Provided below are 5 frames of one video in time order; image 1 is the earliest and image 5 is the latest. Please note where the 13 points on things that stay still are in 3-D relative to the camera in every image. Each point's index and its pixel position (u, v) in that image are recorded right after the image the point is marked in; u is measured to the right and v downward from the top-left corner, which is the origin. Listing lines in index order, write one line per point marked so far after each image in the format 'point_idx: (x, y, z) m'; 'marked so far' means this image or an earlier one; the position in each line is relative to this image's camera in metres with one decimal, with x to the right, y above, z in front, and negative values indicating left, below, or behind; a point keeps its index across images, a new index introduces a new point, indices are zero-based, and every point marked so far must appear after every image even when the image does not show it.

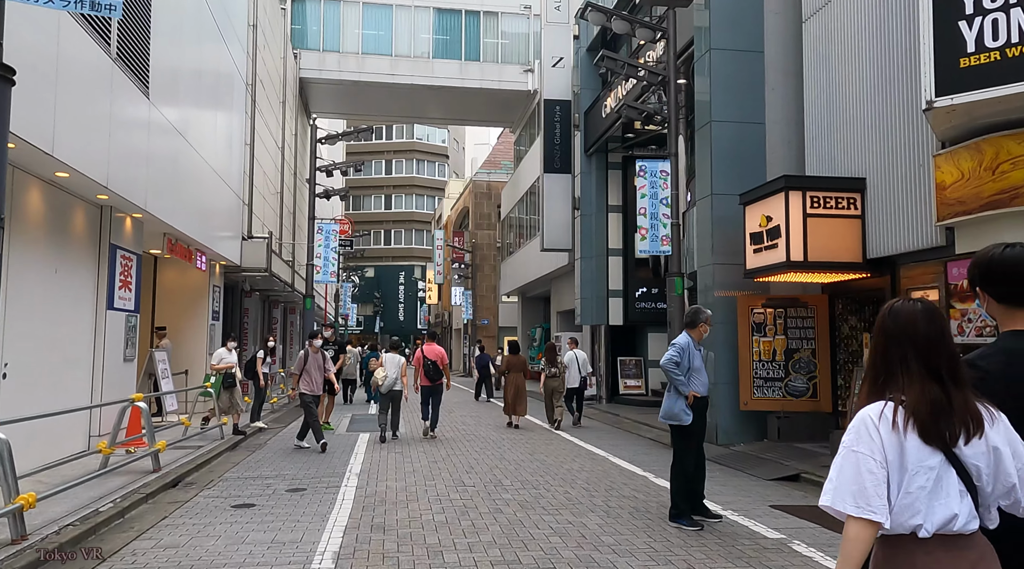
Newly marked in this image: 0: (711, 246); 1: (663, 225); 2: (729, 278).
0: (+3.6, +0.7, +13.5) m
1: (+2.8, +1.1, +13.8) m
2: (+3.9, +0.1, +13.4) m
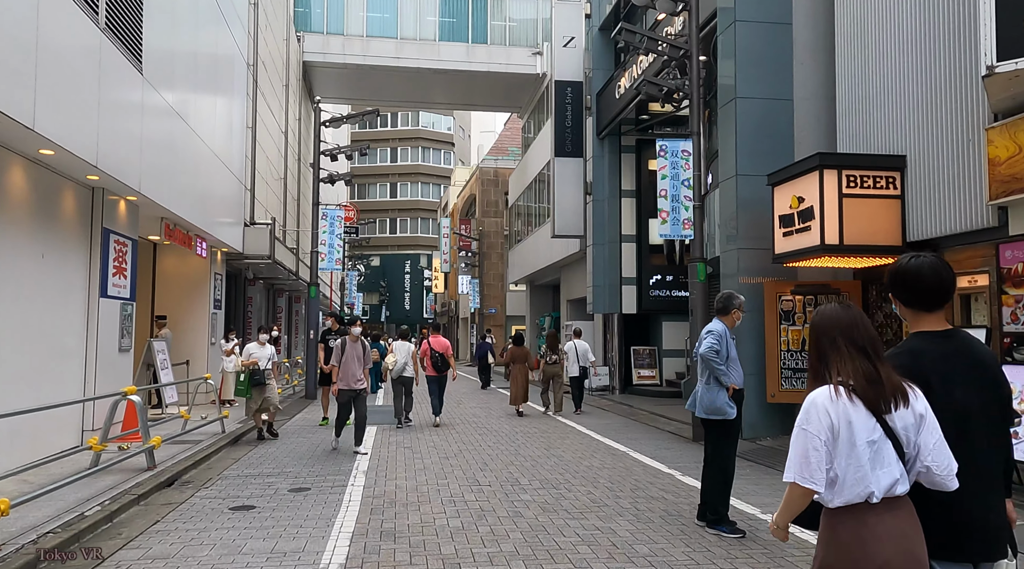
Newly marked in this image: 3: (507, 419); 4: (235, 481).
0: (+3.8, +1.0, +12.8) m
1: (+3.0, +1.4, +13.1) m
2: (+4.1, +0.3, +12.7) m
3: (-0.1, -2.9, +16.7) m
4: (-3.3, -2.3, +8.9) m
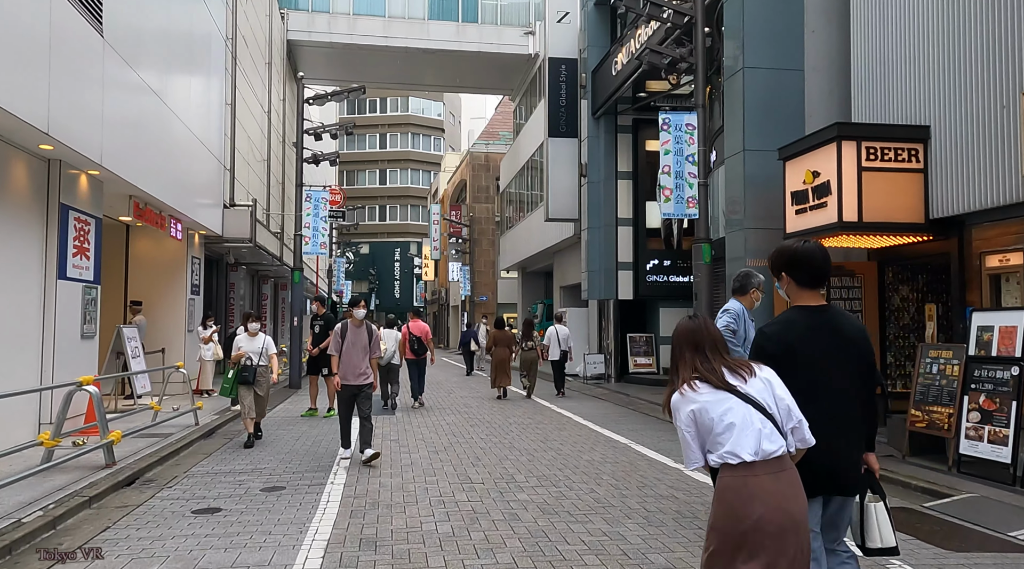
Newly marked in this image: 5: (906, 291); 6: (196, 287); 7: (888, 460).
0: (+3.7, +1.3, +12.1) m
1: (+2.9, +1.7, +12.3) m
2: (+4.0, +0.6, +12.0) m
3: (-0.3, -2.6, +15.9) m
4: (-3.3, -2.1, +8.1) m
5: (+5.8, -0.1, +11.1) m
6: (-7.6, -0.1, +17.9) m
7: (+4.4, -2.1, +8.9) m
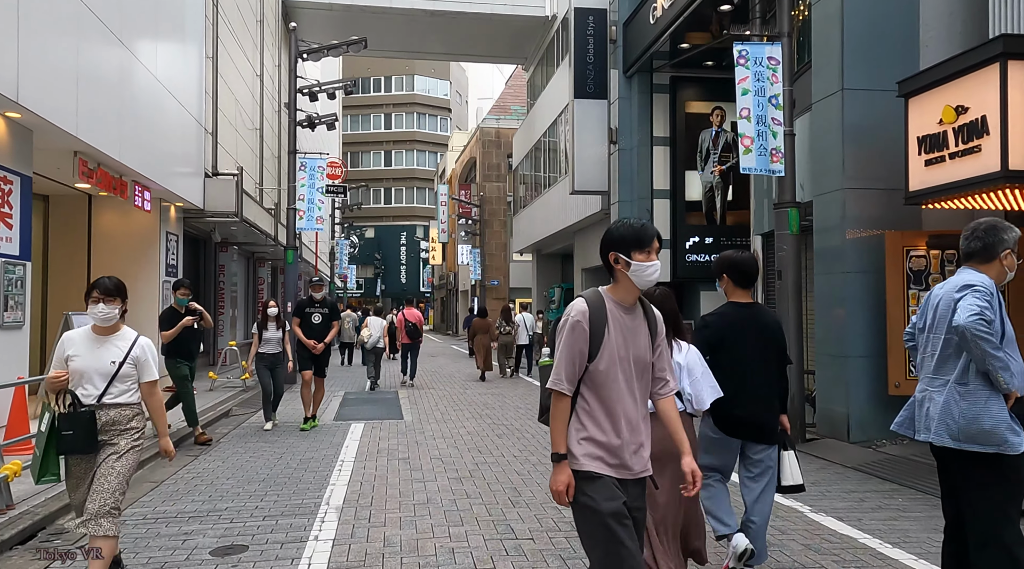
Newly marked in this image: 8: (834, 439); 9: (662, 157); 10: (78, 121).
0: (+4.2, +1.6, +9.6) m
1: (+3.4, +2.0, +9.8) m
2: (+4.5, +0.9, +9.5) m
3: (+0.2, -2.2, +13.5) m
4: (-2.9, -1.9, +5.8) m
5: (+6.3, +0.2, +8.6) m
6: (-7.0, +0.4, +15.5) m
7: (+4.9, -1.8, +6.4) m
8: (+4.1, -2.0, +9.5) m
9: (+3.8, +3.3, +19.3) m
10: (-5.7, +2.1, +9.9) m
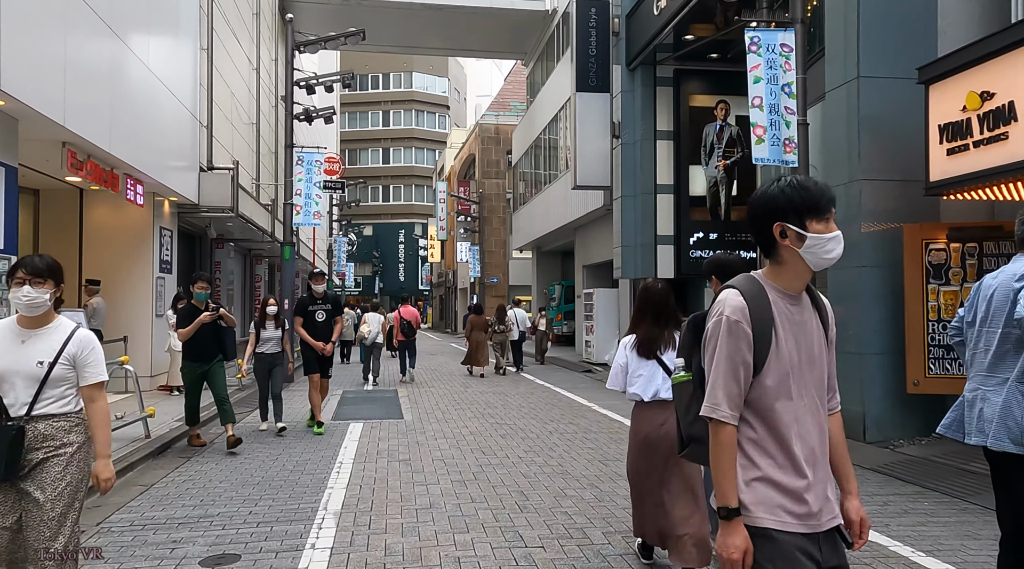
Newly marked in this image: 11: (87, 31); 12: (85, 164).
0: (+4.2, +1.6, +9.3) m
1: (+3.5, +2.0, +9.5) m
2: (+4.5, +1.0, +9.2) m
3: (+0.3, -2.1, +13.2) m
4: (-2.8, -1.8, +5.4) m
5: (+6.3, +0.3, +8.2) m
6: (-7.0, +0.4, +15.2) m
7: (+5.0, -1.7, +6.1) m
8: (+4.1, -1.9, +9.2) m
9: (+3.9, +3.4, +18.9) m
10: (-5.7, +2.2, +9.5) m
11: (-5.9, +3.5, +10.4) m
12: (-6.2, +1.7, +10.9) m
